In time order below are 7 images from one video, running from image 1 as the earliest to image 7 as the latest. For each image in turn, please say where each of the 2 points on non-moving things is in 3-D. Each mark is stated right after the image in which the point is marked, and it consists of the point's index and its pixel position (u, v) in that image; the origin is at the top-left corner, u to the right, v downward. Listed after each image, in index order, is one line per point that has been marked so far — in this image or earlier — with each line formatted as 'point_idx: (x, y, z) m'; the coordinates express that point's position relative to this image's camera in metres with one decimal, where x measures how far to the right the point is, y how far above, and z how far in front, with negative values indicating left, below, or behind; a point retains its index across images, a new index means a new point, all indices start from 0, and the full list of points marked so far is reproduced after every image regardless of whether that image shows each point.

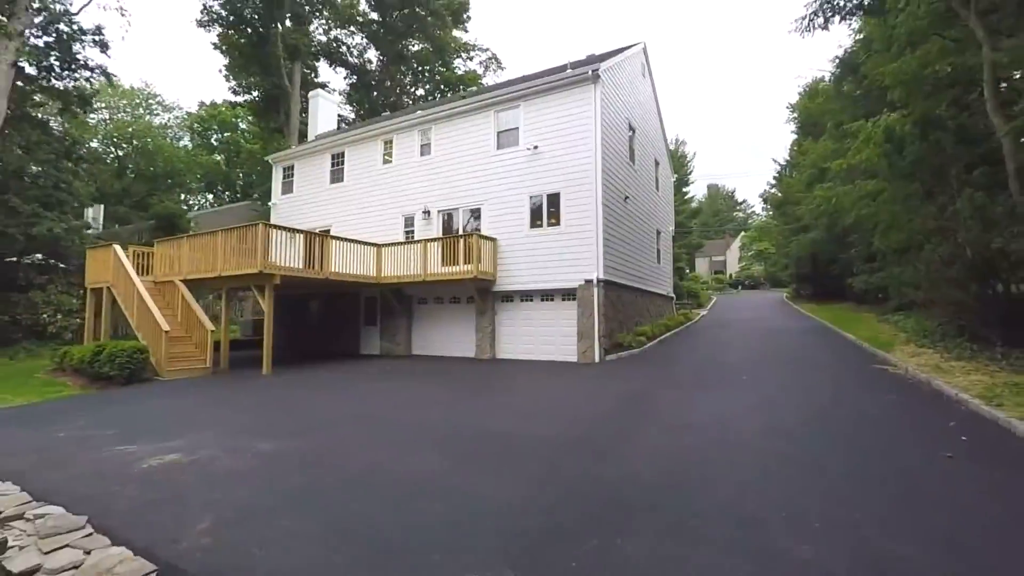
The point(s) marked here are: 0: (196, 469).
0: (-3.0, -1.8, +4.7) m
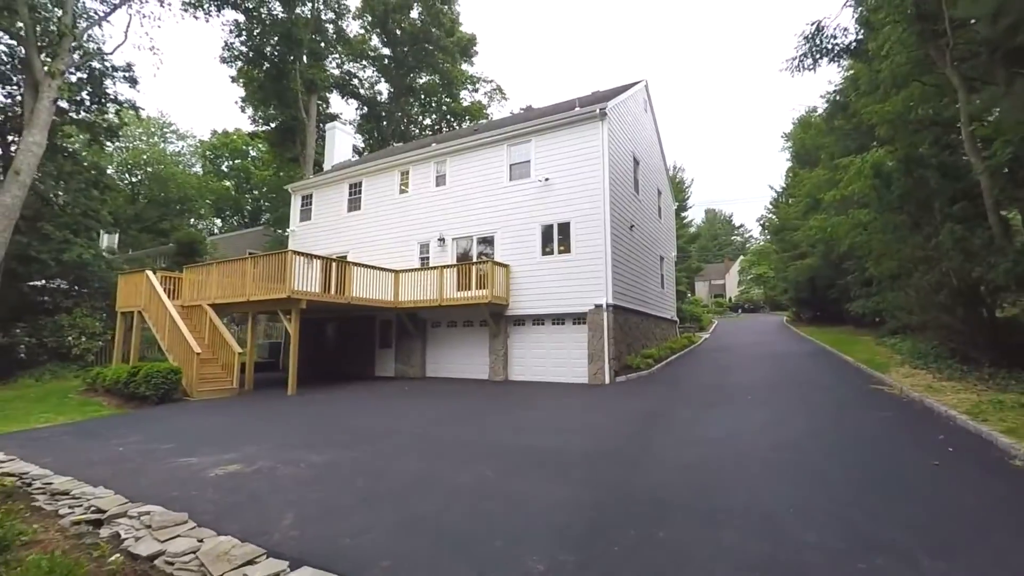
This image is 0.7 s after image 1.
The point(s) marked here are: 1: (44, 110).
0: (-2.7, -2.0, +5.2) m
1: (-14.2, +5.4, +14.4) m
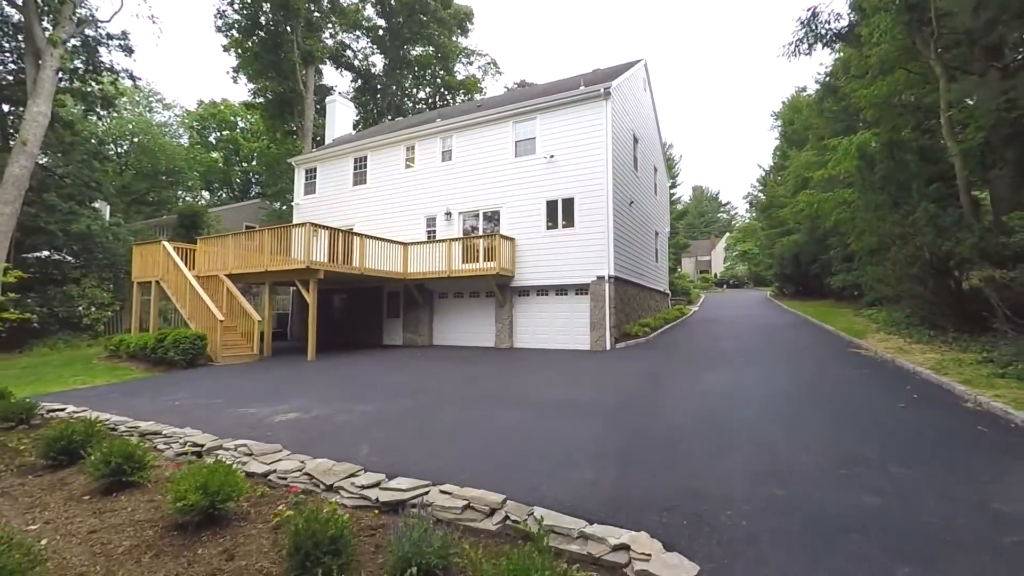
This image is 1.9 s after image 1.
0: (-2.3, -1.6, +5.9) m
1: (-14.0, +6.3, +14.4) m
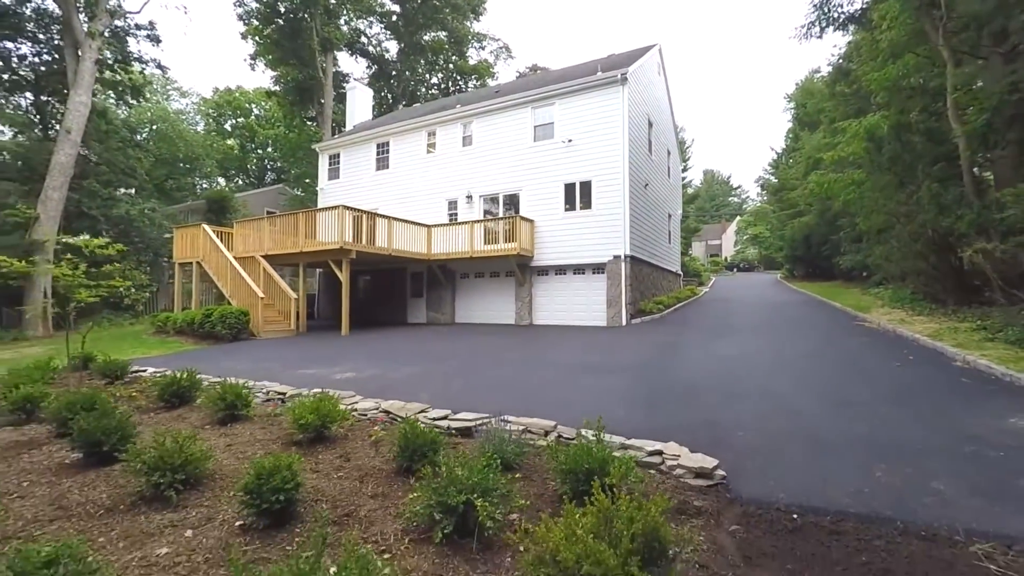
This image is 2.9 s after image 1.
0: (-1.9, -1.3, +6.6) m
1: (-13.5, +6.9, +15.1) m
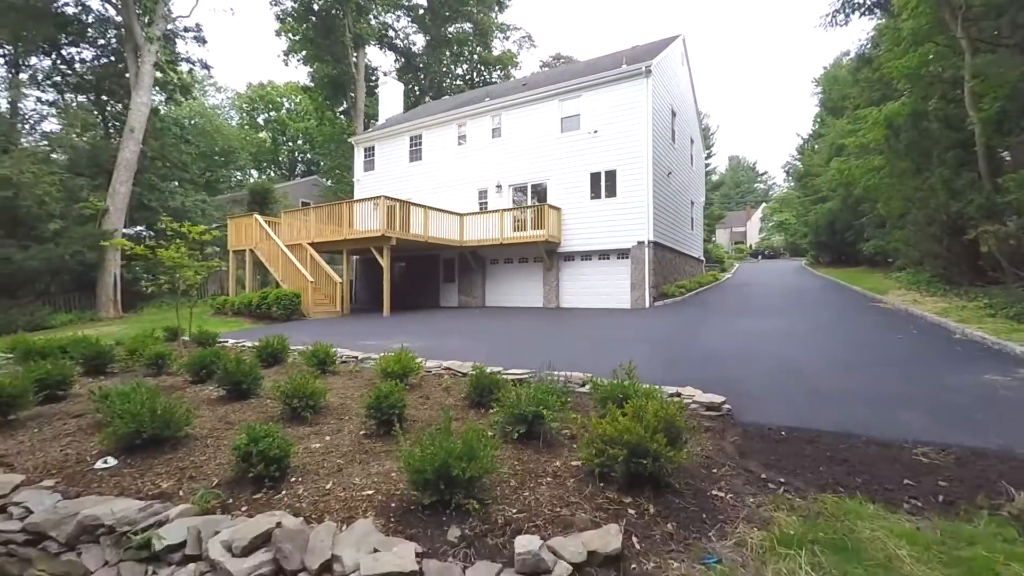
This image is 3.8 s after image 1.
0: (-1.3, -0.9, +7.5) m
1: (-12.5, +7.4, +16.3) m
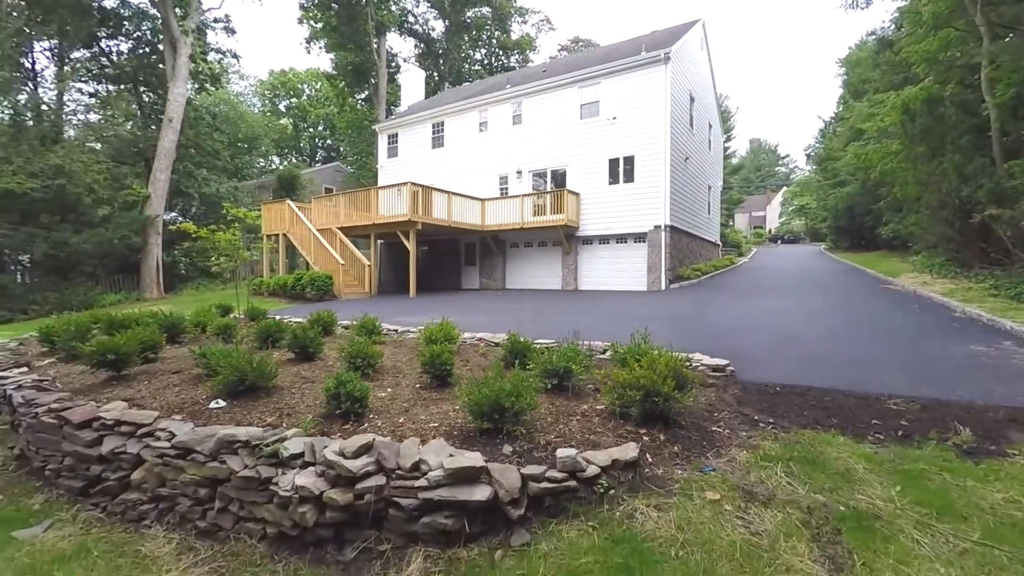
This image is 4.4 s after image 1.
0: (-0.9, -0.6, +8.2) m
1: (-11.8, +8.0, +17.1) m
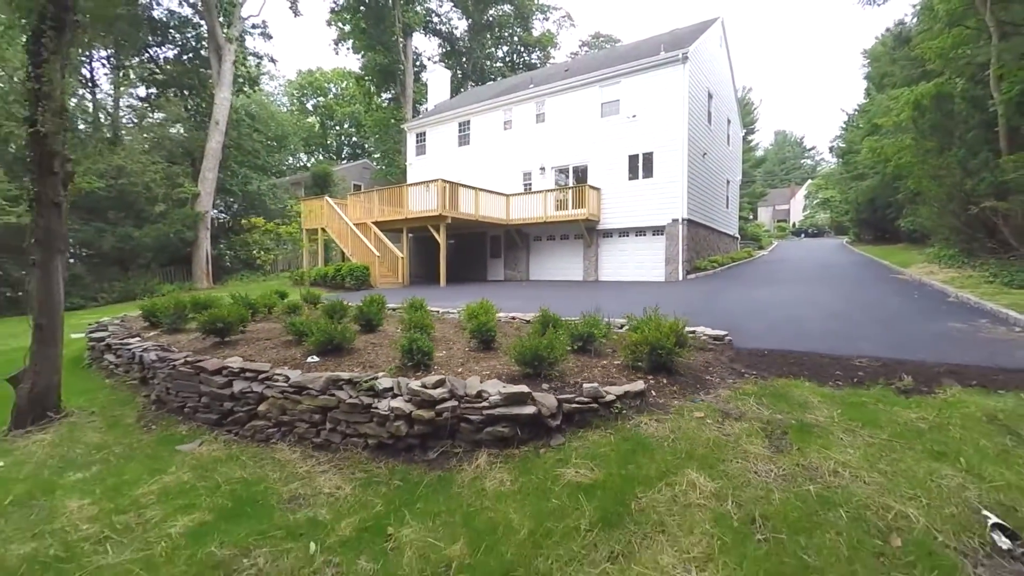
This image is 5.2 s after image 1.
0: (-0.4, -0.4, +9.1) m
1: (-10.9, +8.4, +18.3) m
